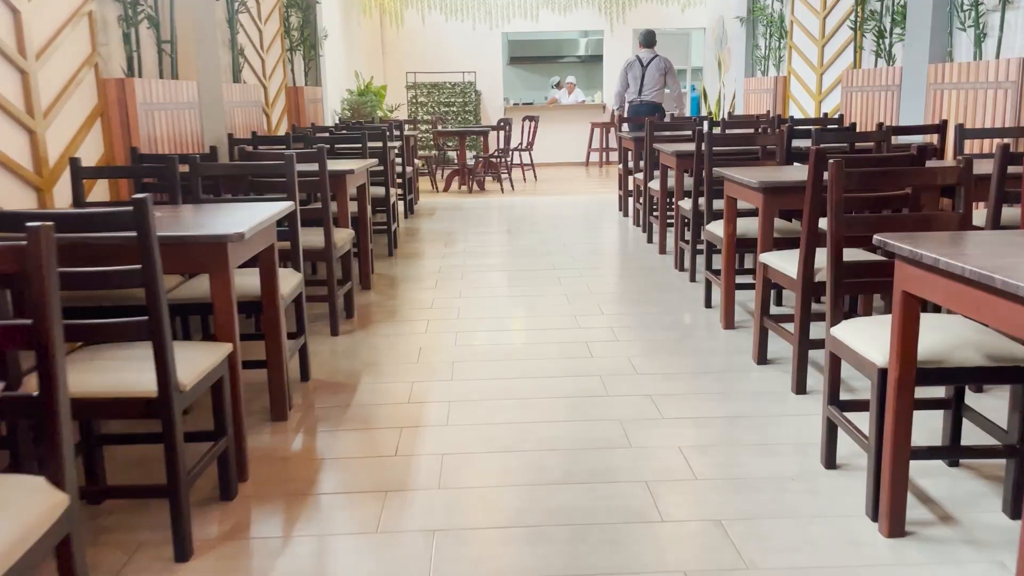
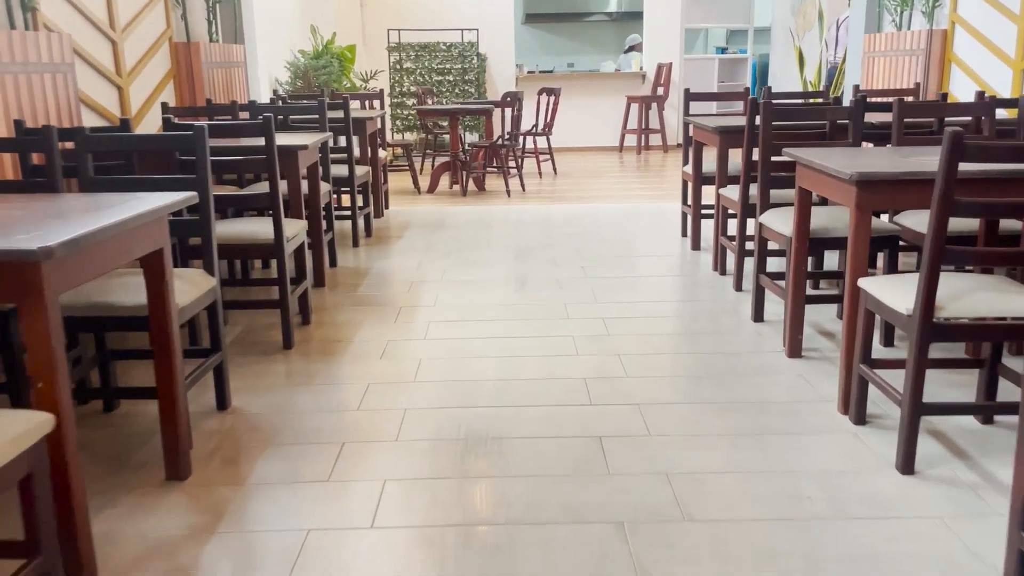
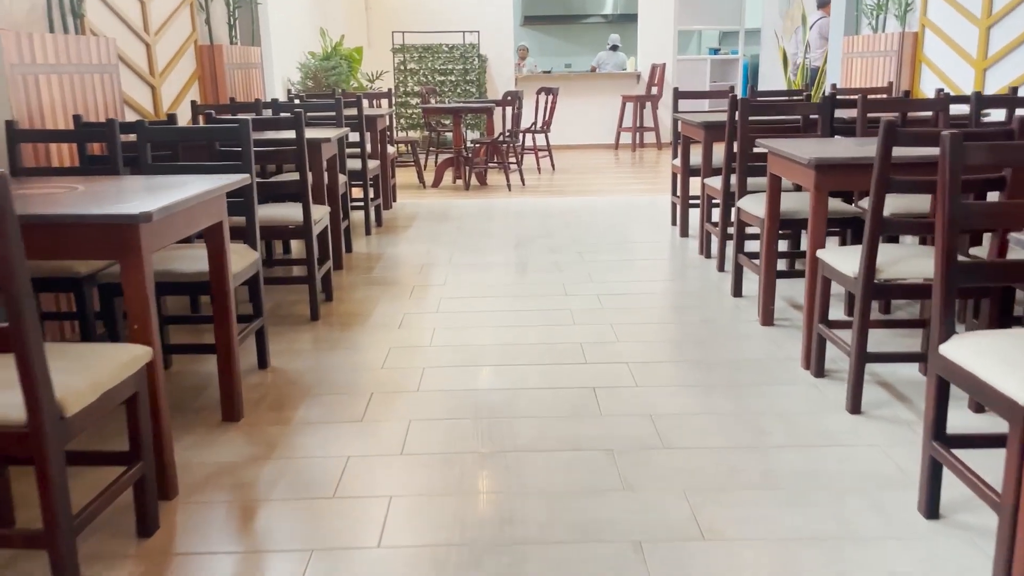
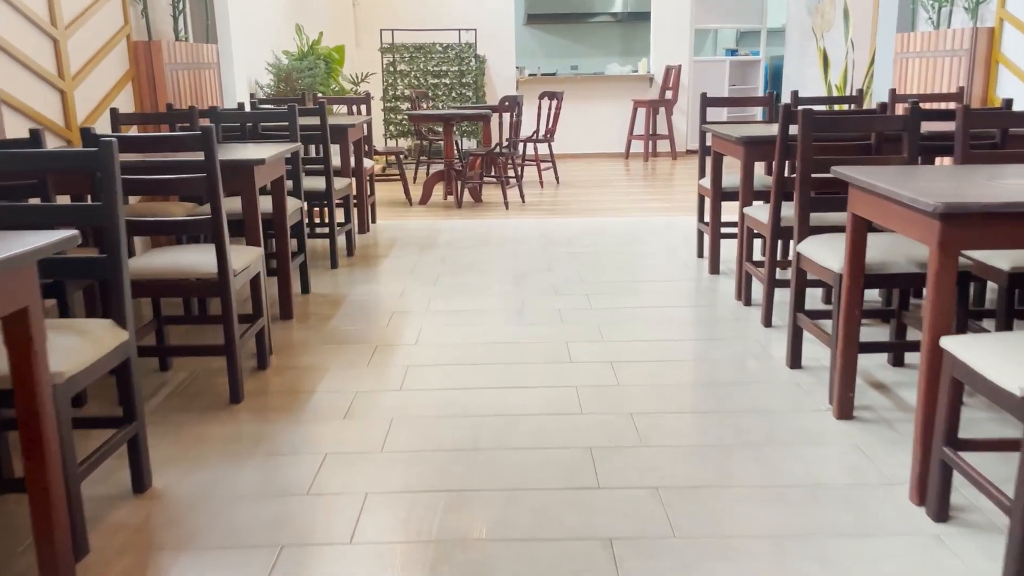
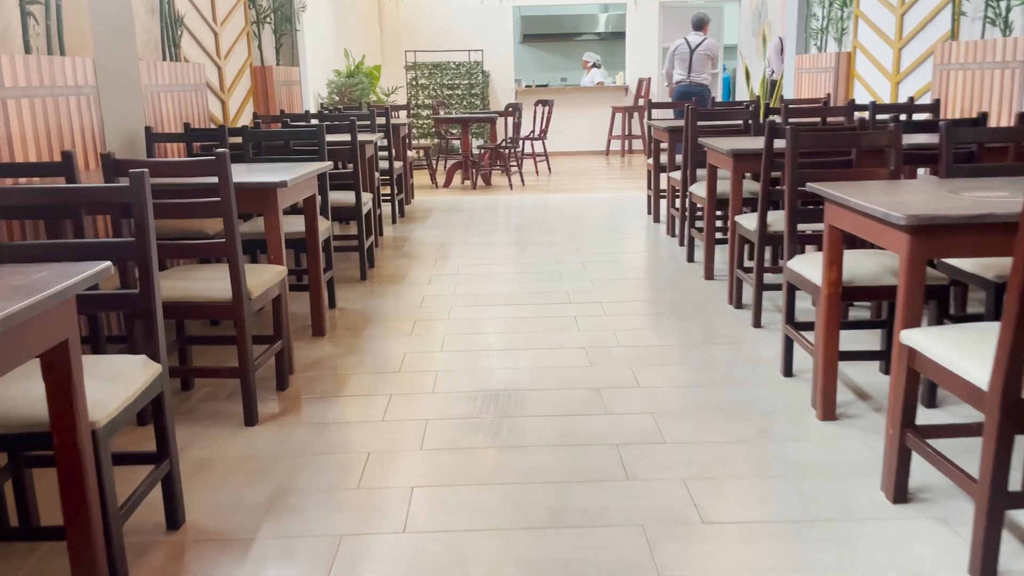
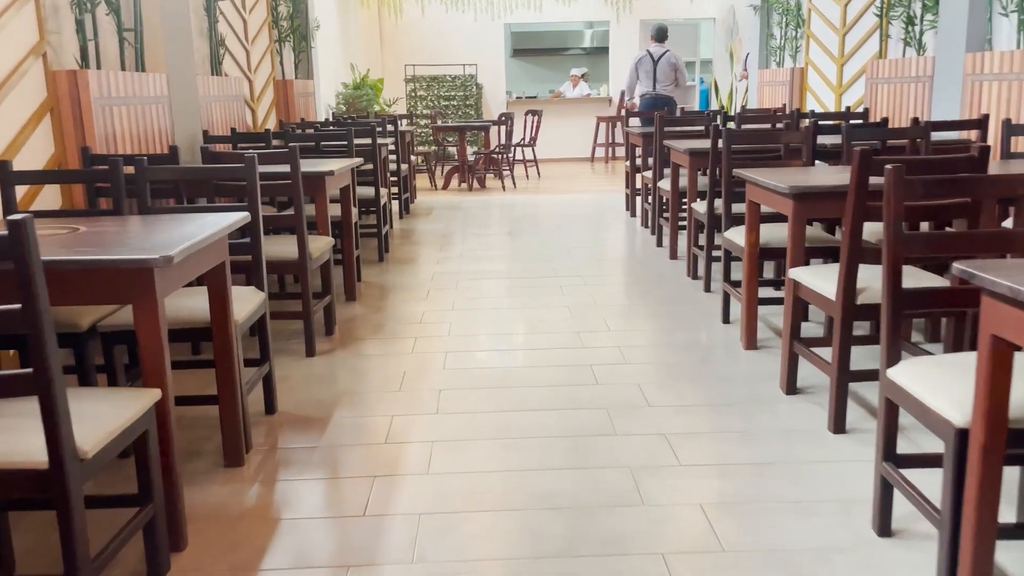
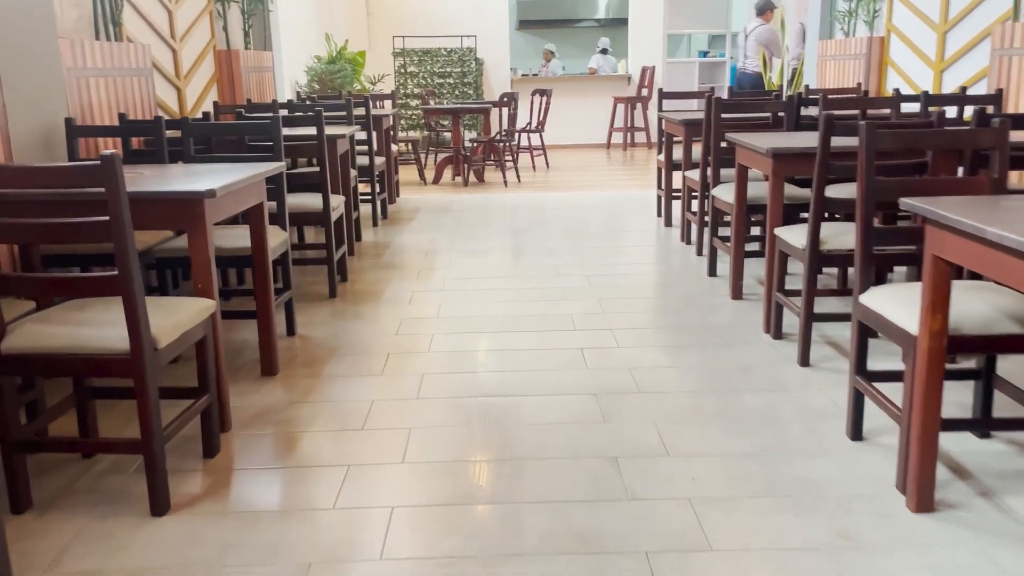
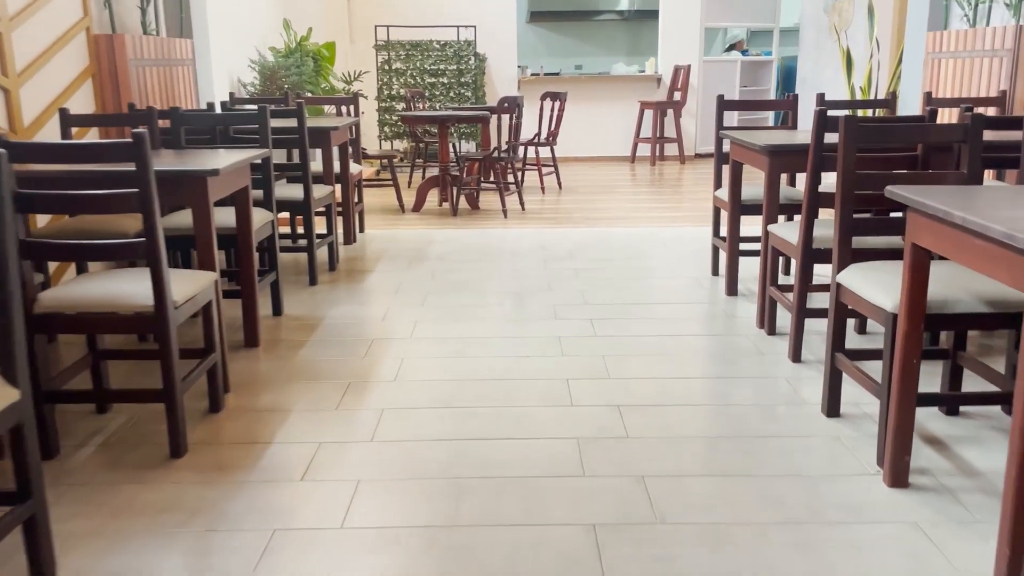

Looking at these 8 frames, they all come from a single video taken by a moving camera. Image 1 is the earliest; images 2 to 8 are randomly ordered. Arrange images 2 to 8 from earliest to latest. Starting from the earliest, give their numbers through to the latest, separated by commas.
6, 5, 7, 3, 2, 4, 8
